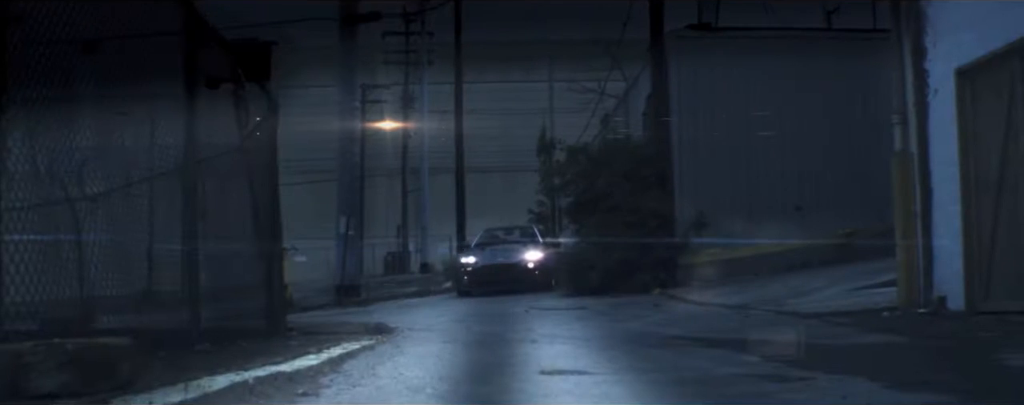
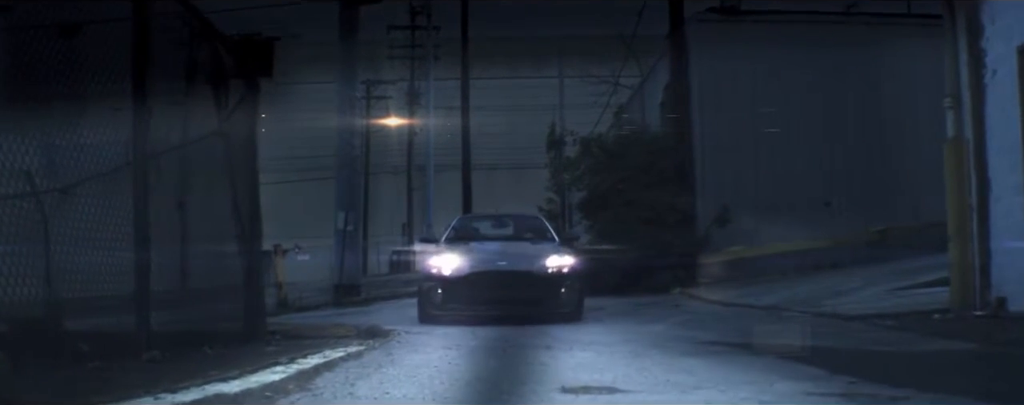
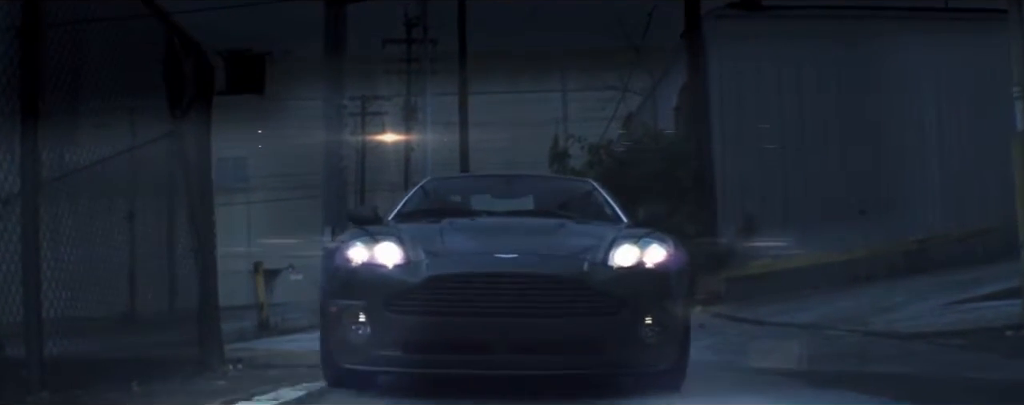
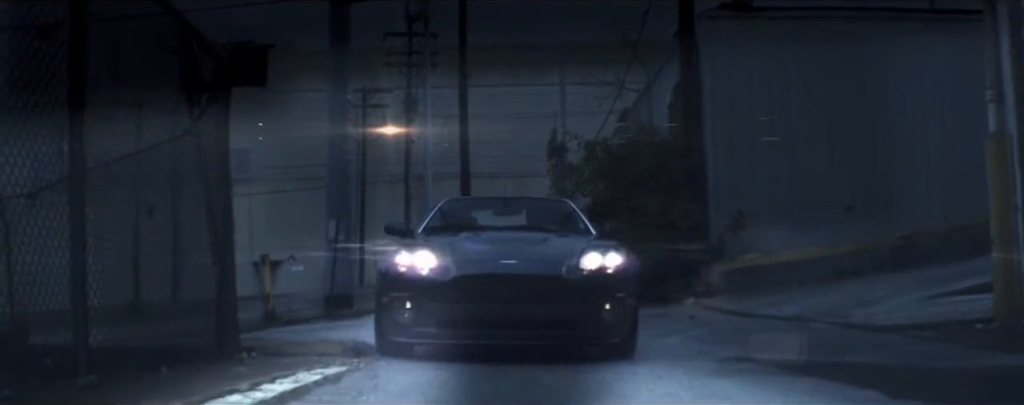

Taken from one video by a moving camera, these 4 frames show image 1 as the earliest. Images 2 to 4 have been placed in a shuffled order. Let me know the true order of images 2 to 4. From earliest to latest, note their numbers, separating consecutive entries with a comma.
2, 4, 3
